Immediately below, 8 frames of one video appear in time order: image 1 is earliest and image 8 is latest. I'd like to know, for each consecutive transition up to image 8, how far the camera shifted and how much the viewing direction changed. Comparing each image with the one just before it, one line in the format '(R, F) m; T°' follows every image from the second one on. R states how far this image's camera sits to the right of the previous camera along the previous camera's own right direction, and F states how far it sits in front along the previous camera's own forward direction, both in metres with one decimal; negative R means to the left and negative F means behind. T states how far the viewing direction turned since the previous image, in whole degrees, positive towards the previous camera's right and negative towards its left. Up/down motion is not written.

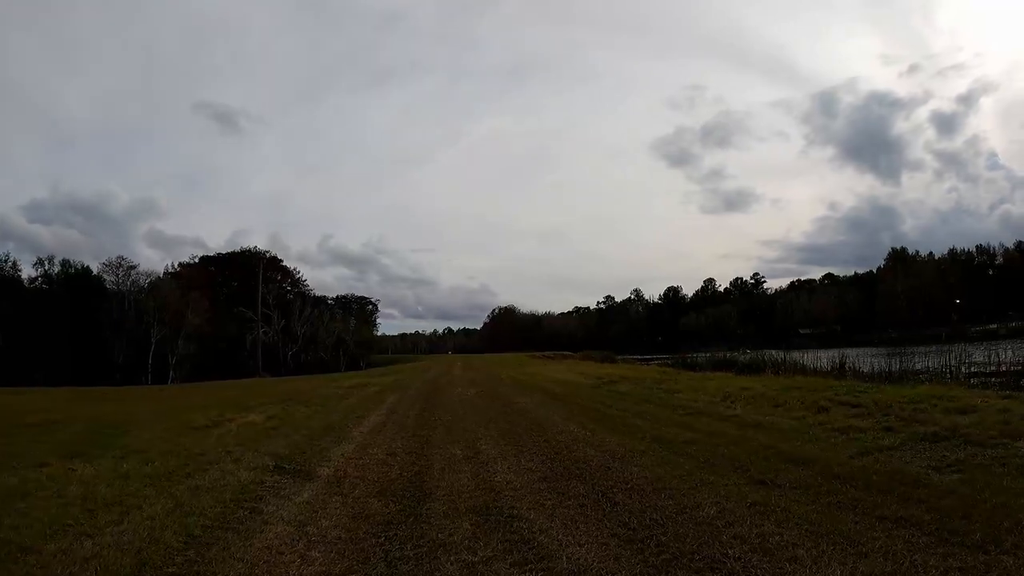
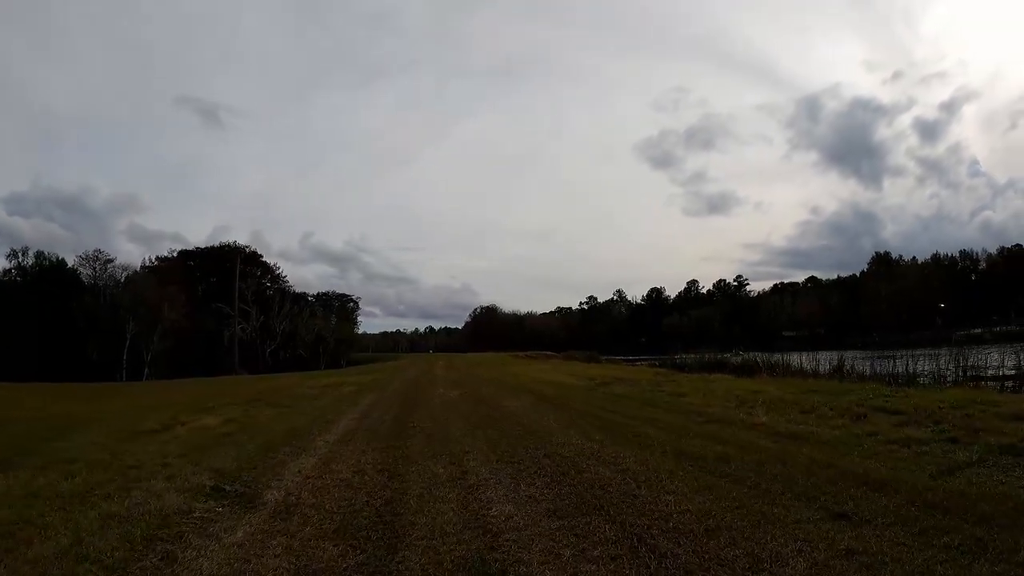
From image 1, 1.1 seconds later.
(-0.2, +2.2) m; +2°
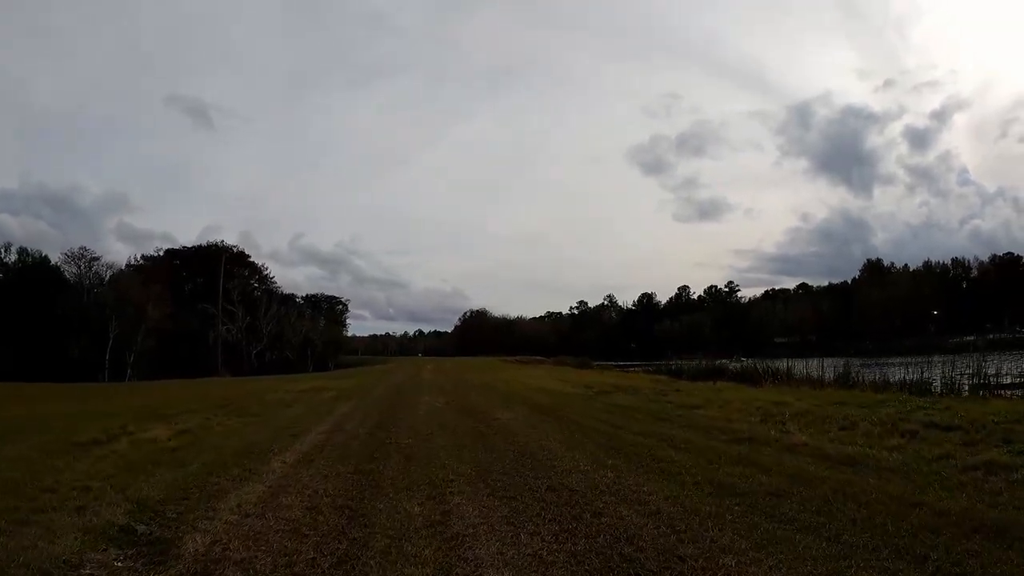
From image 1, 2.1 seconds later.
(-0.1, +2.1) m; +1°
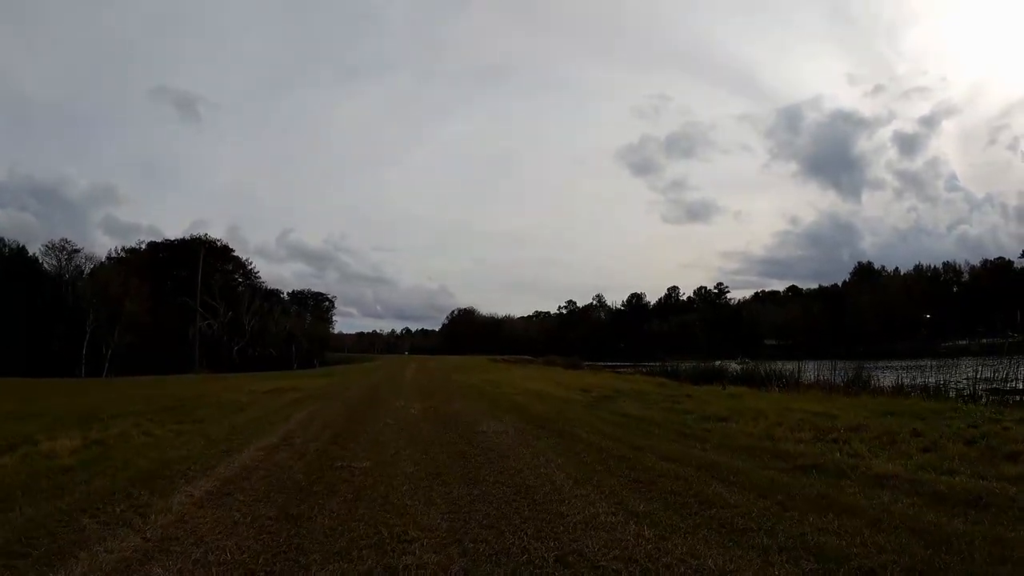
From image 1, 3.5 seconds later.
(-0.1, +2.9) m; +1°
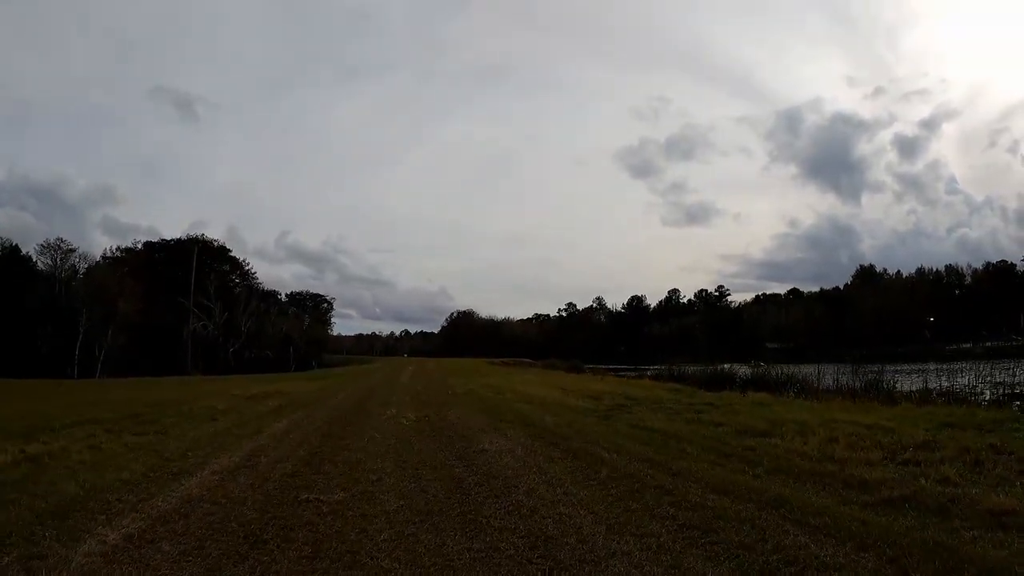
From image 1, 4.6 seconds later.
(-0.1, +1.9) m; 0°
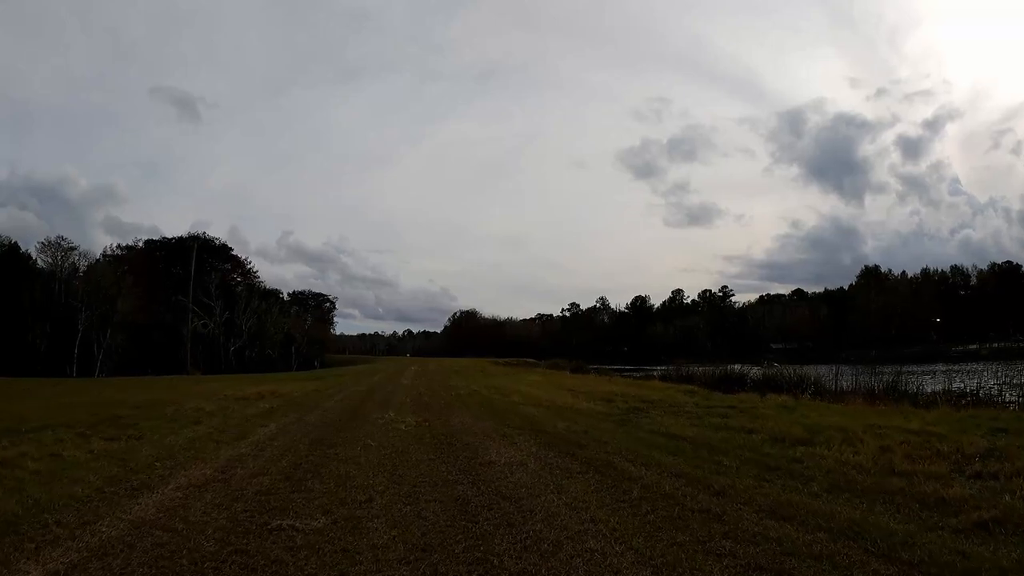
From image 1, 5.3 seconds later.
(-0.1, +1.3) m; 0°
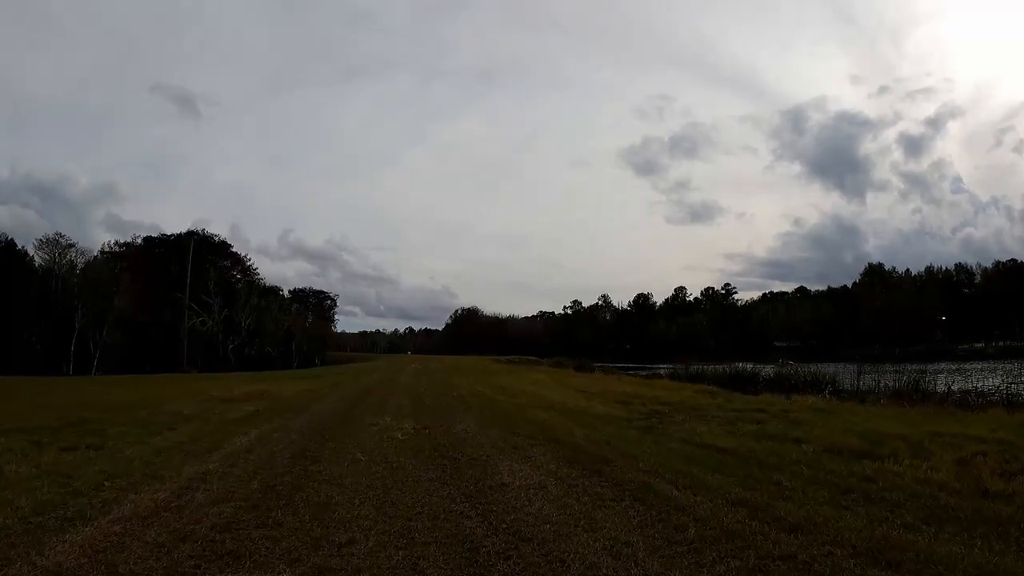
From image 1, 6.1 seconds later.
(-0.2, +1.6) m; 0°
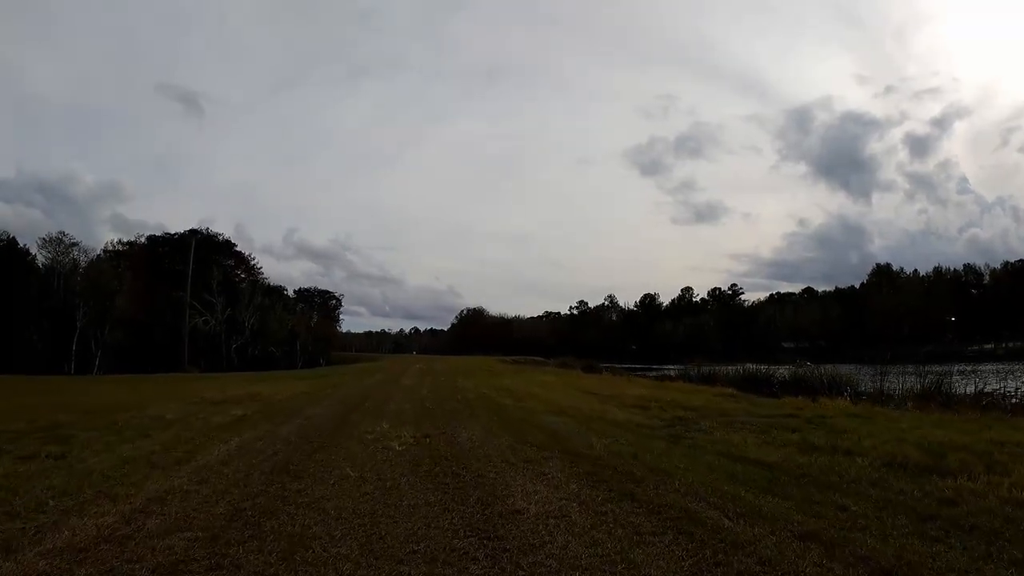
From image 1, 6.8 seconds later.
(-0.1, +1.3) m; 0°
